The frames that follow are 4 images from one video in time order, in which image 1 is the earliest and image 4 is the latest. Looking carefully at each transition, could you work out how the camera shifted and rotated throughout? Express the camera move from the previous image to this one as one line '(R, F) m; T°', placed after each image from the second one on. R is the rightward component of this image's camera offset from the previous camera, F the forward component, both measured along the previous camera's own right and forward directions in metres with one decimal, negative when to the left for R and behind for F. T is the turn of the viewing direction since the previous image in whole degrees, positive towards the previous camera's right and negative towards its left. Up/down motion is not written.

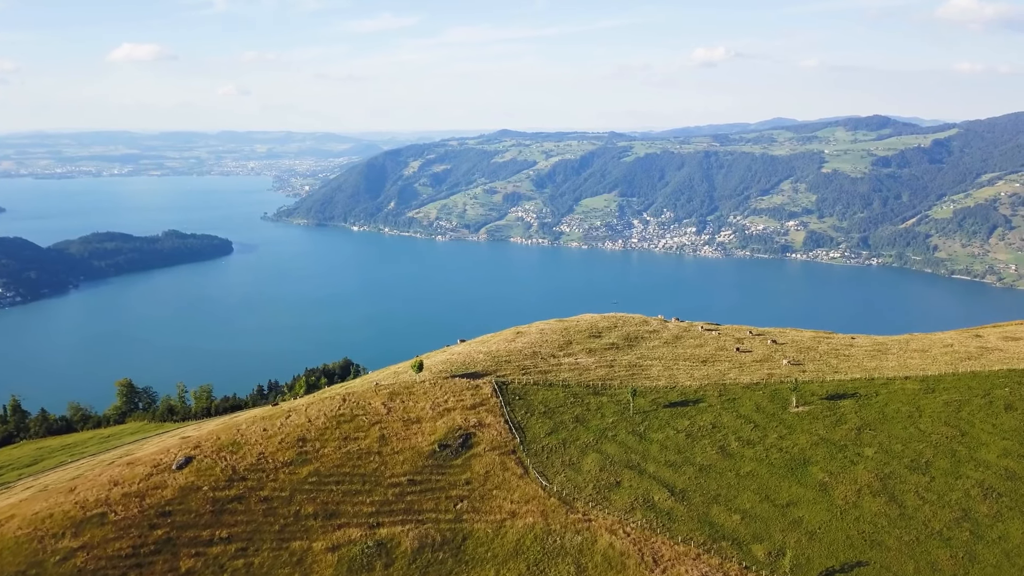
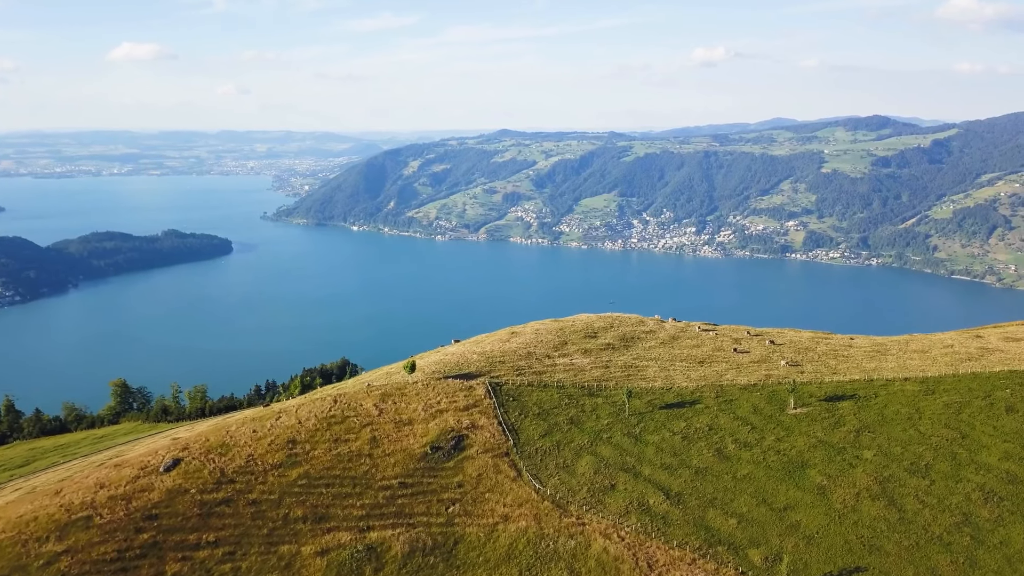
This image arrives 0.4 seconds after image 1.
(+0.4, +0.6) m; 0°
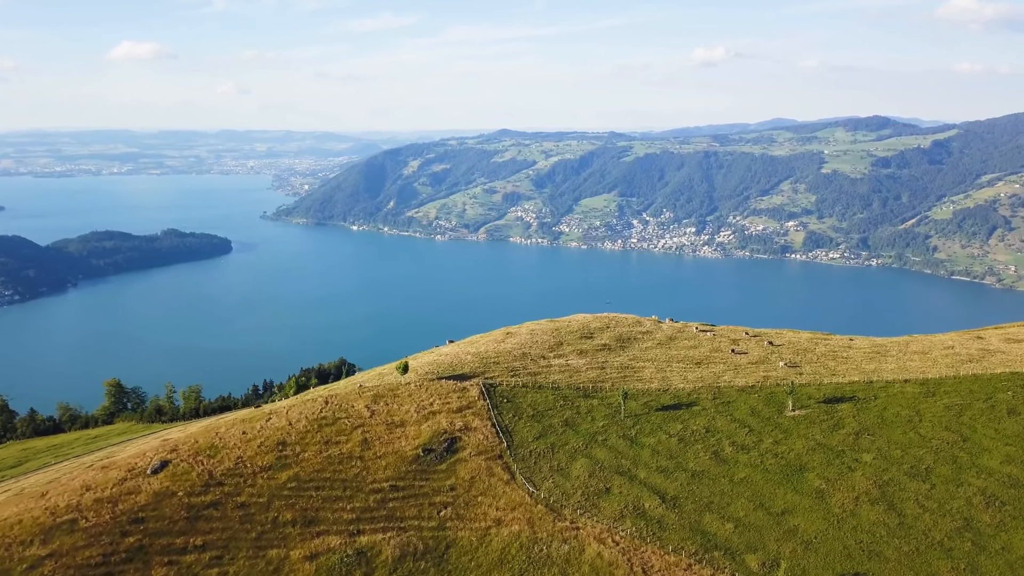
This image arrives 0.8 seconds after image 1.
(+0.4, +0.6) m; 0°
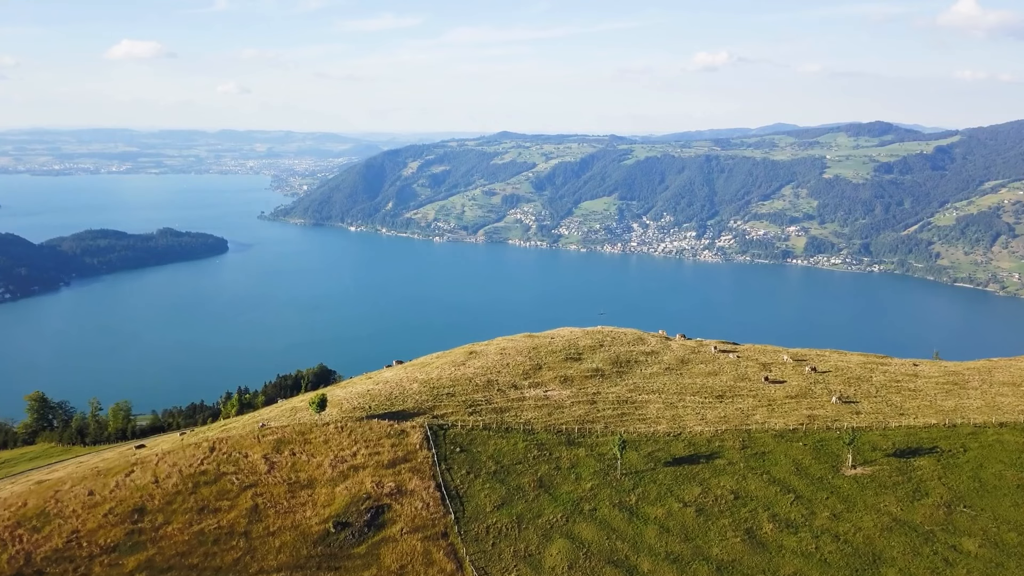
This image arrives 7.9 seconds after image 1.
(+2.2, +10.9) m; 0°
